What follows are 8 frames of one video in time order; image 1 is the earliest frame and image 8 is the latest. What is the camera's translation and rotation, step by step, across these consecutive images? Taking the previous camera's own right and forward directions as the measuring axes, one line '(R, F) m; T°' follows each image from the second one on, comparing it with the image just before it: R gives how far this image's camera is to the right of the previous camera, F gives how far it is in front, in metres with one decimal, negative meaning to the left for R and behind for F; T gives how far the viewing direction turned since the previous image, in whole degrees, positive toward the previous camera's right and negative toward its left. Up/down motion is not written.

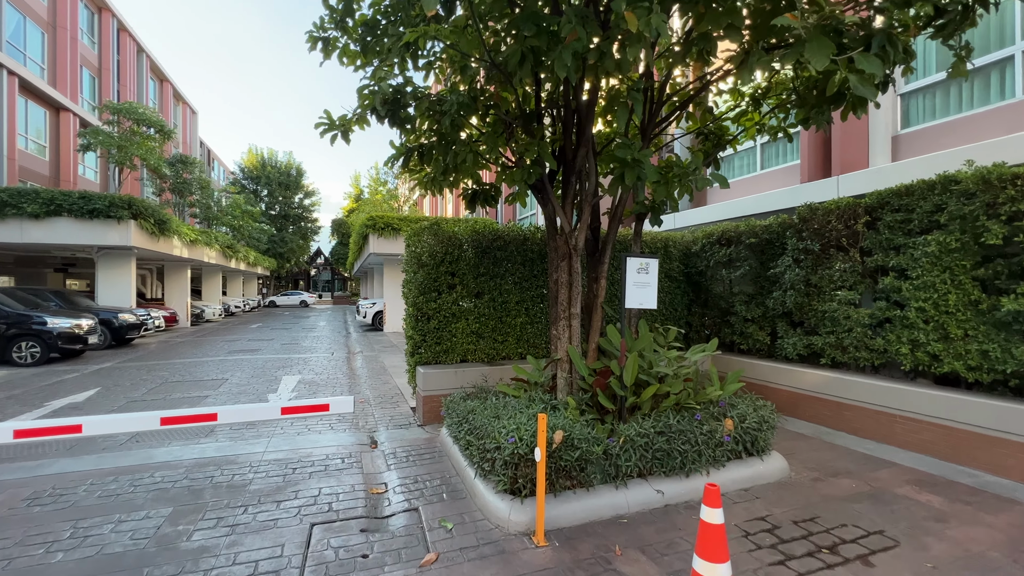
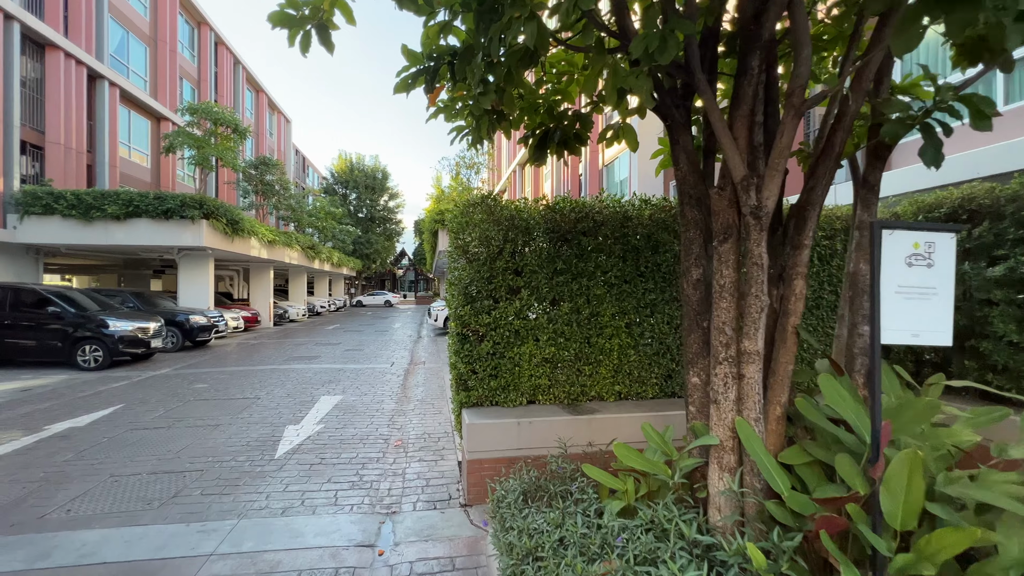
(-0.1, +2.0) m; -10°
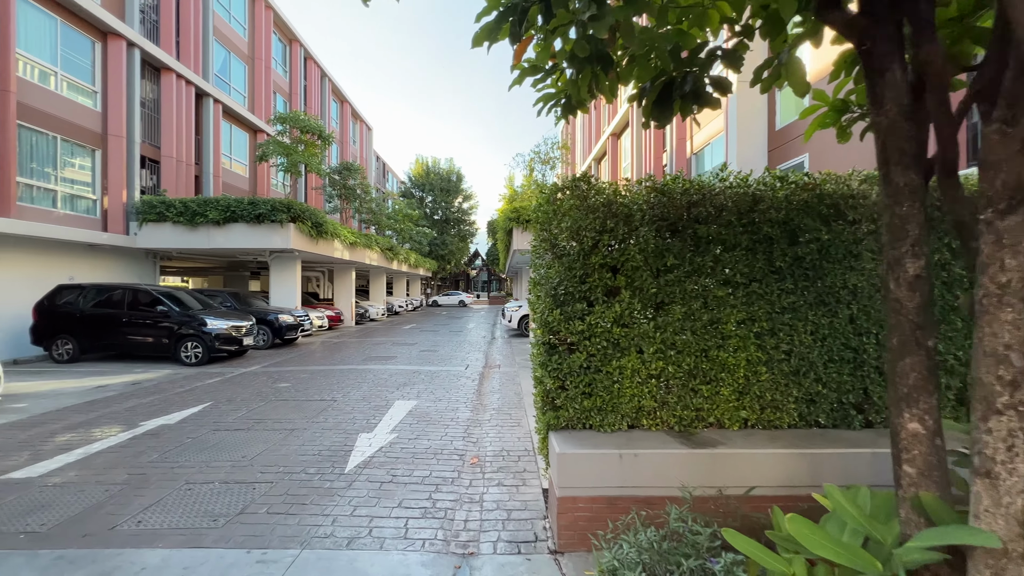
(-0.2, +0.6) m; -9°
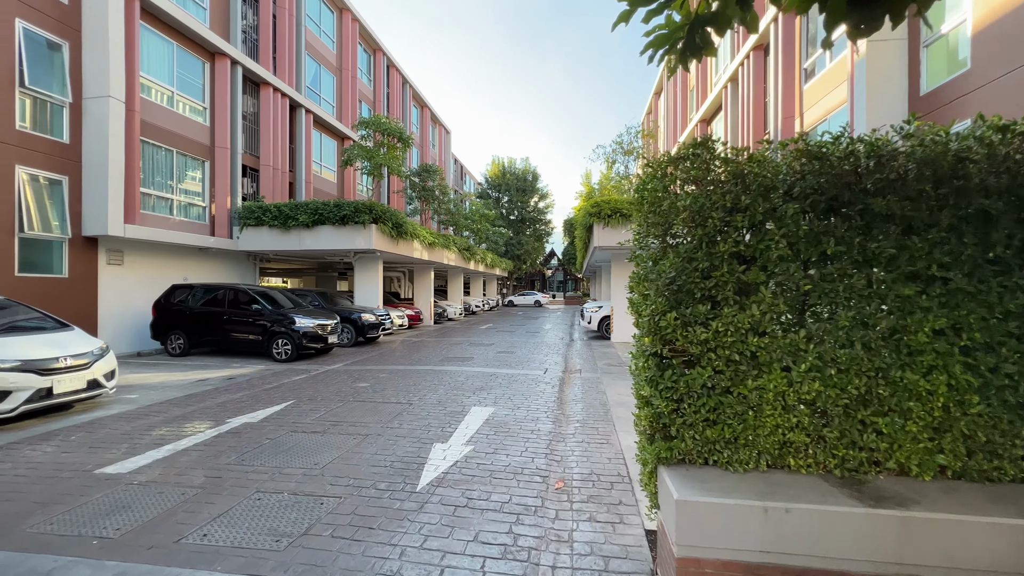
(-0.1, +0.6) m; -9°
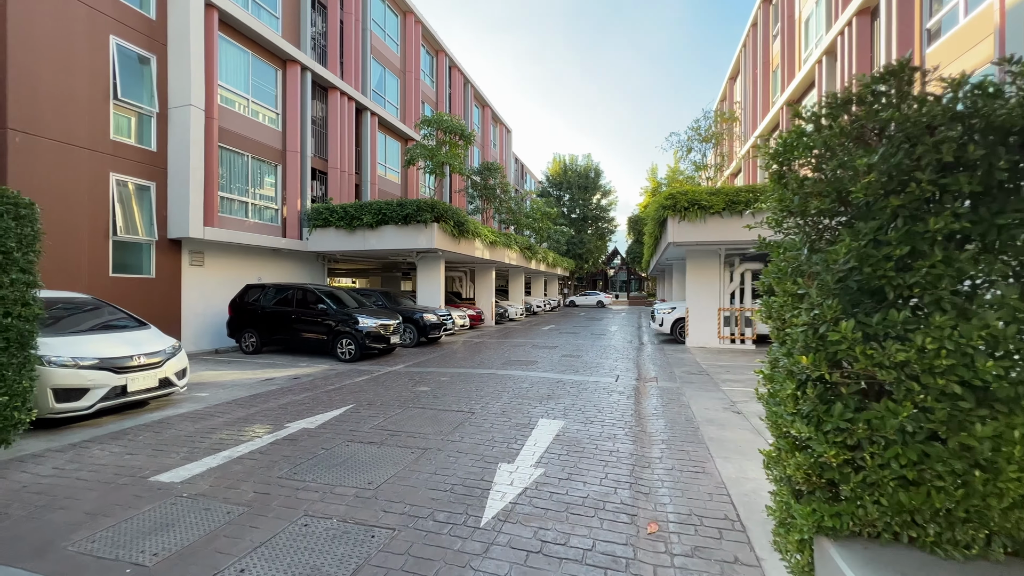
(-0.2, +0.6) m; -8°
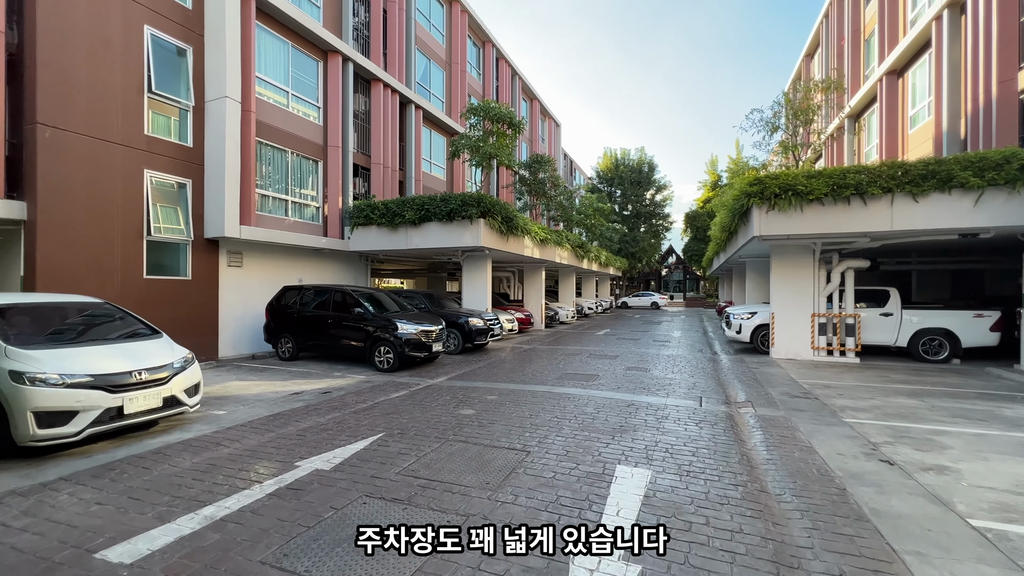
(-0.2, +1.3) m; -6°
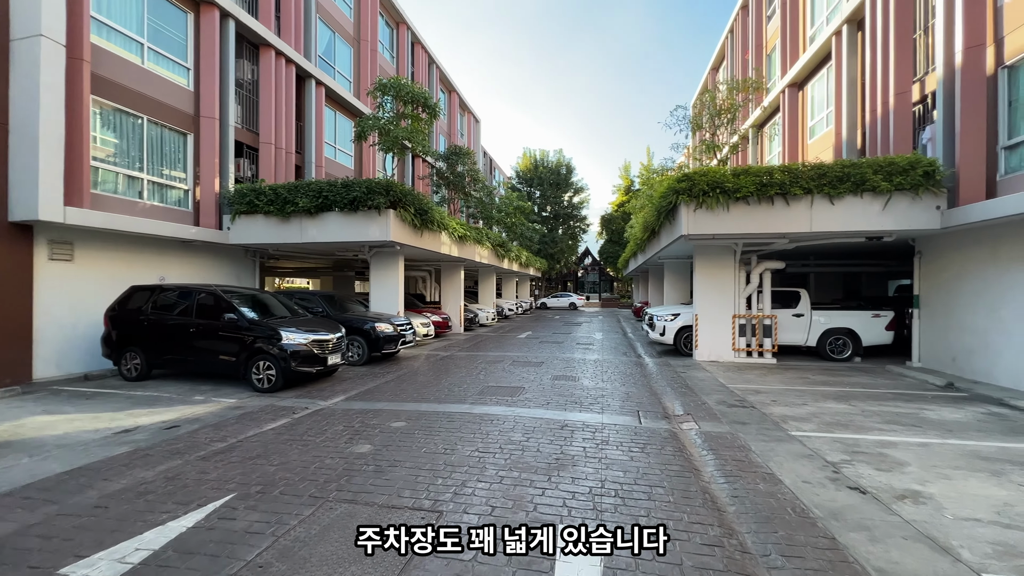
(+0.1, +1.2) m; +10°
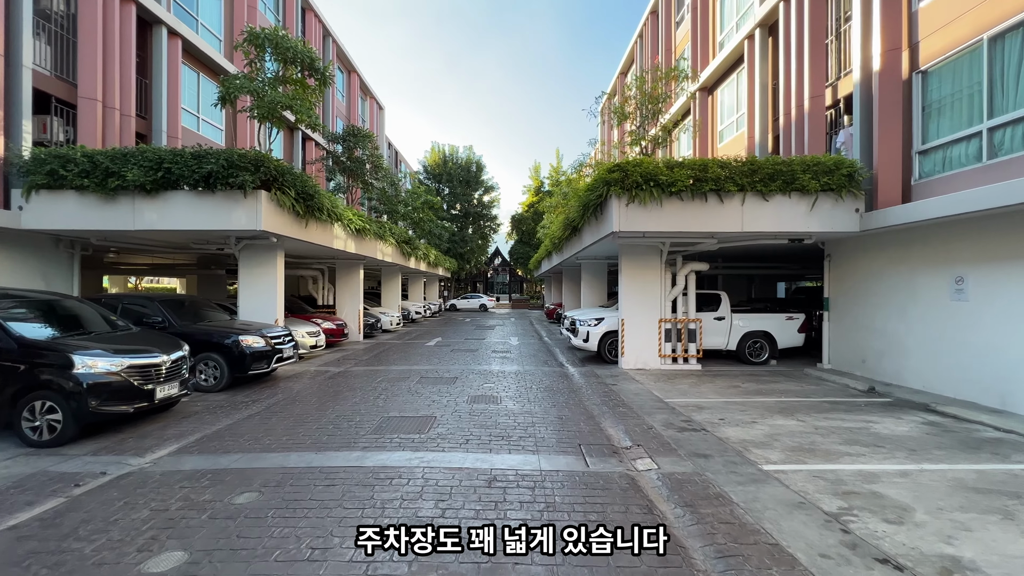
(0.0, +1.6) m; +12°
